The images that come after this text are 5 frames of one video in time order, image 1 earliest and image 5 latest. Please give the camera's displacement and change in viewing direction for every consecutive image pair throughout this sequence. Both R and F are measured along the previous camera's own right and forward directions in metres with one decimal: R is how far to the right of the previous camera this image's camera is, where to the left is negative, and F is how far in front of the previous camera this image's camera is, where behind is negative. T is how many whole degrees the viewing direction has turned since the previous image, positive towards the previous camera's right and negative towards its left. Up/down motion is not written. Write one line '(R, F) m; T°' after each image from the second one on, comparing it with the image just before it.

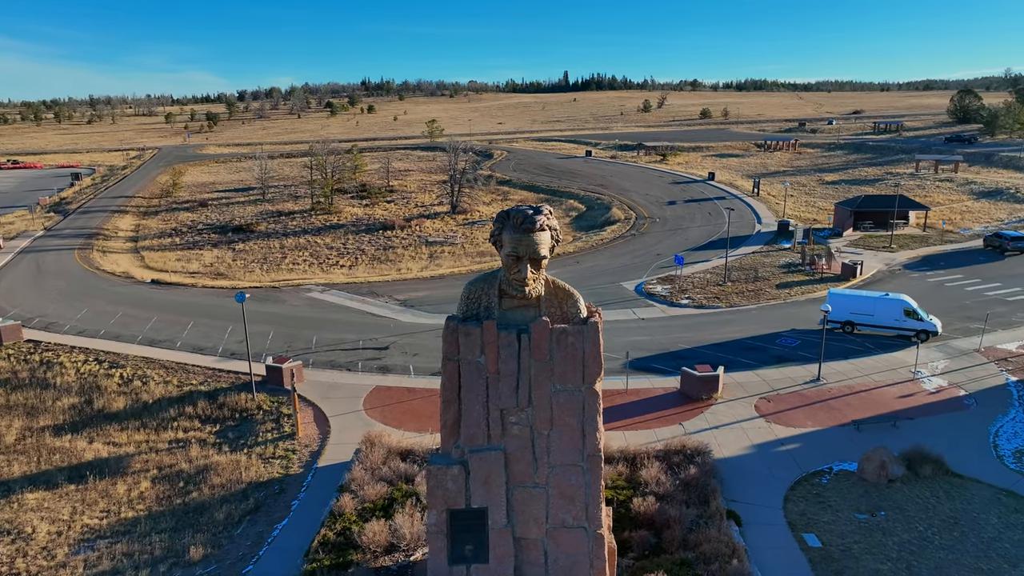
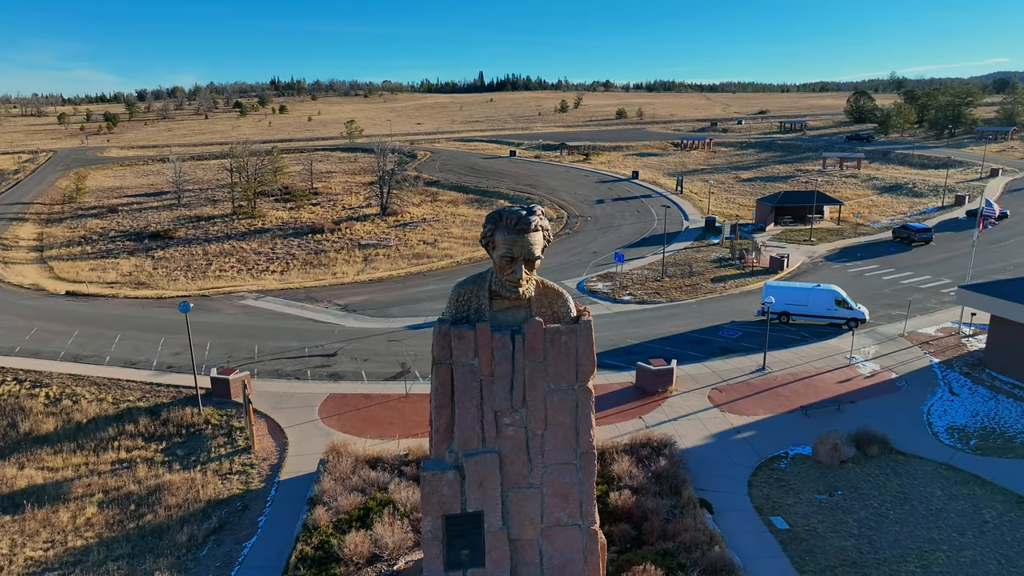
(-1.1, +0.1) m; +6°
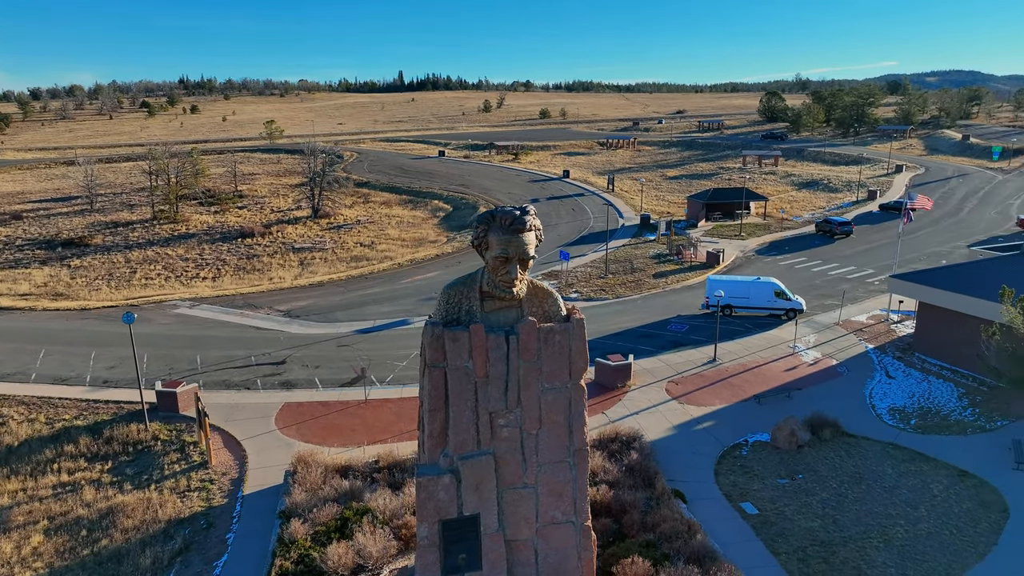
(-1.0, +0.1) m; +6°
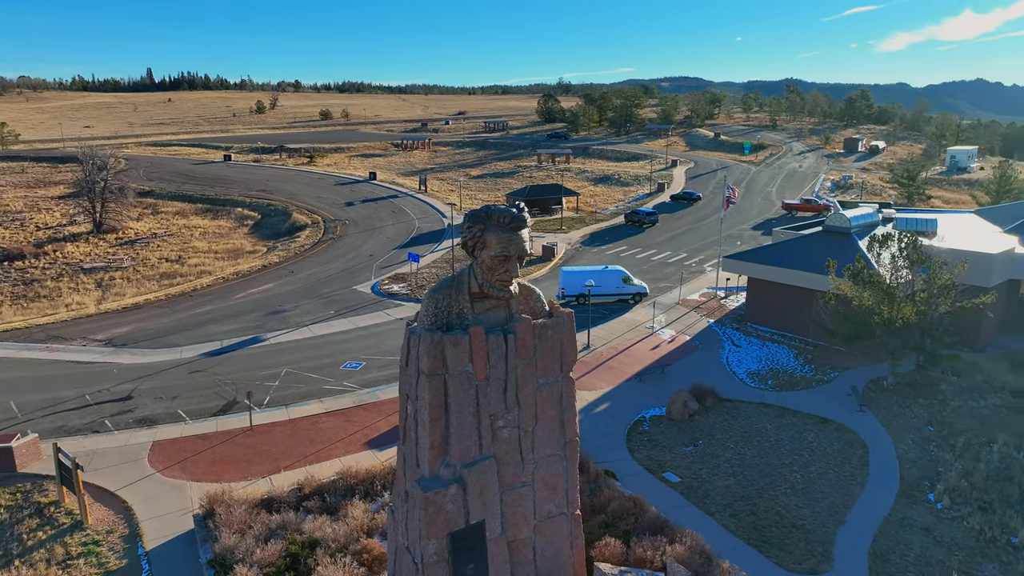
(-3.0, +0.6) m; +17°
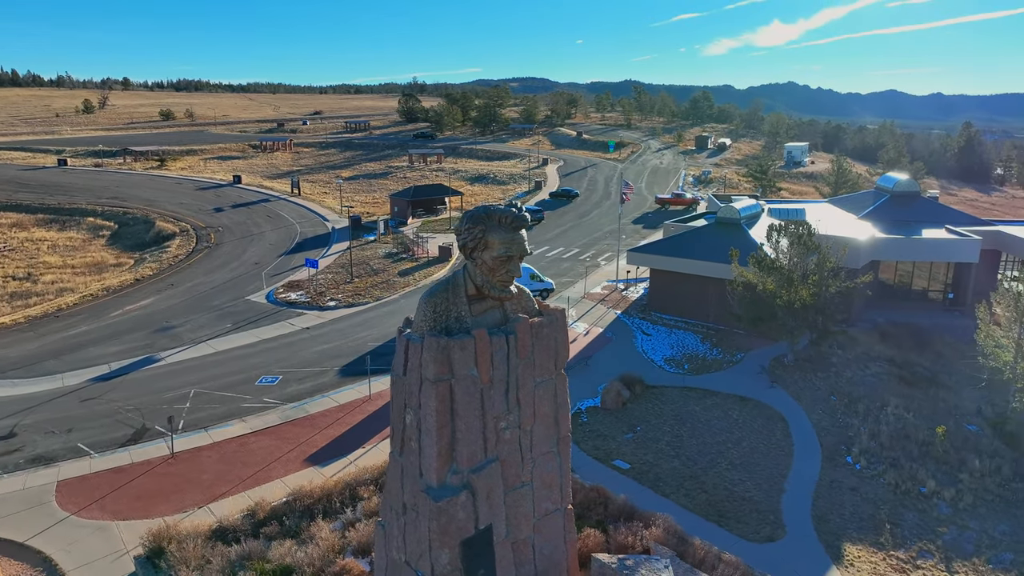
(-2.0, +0.2) m; +11°
